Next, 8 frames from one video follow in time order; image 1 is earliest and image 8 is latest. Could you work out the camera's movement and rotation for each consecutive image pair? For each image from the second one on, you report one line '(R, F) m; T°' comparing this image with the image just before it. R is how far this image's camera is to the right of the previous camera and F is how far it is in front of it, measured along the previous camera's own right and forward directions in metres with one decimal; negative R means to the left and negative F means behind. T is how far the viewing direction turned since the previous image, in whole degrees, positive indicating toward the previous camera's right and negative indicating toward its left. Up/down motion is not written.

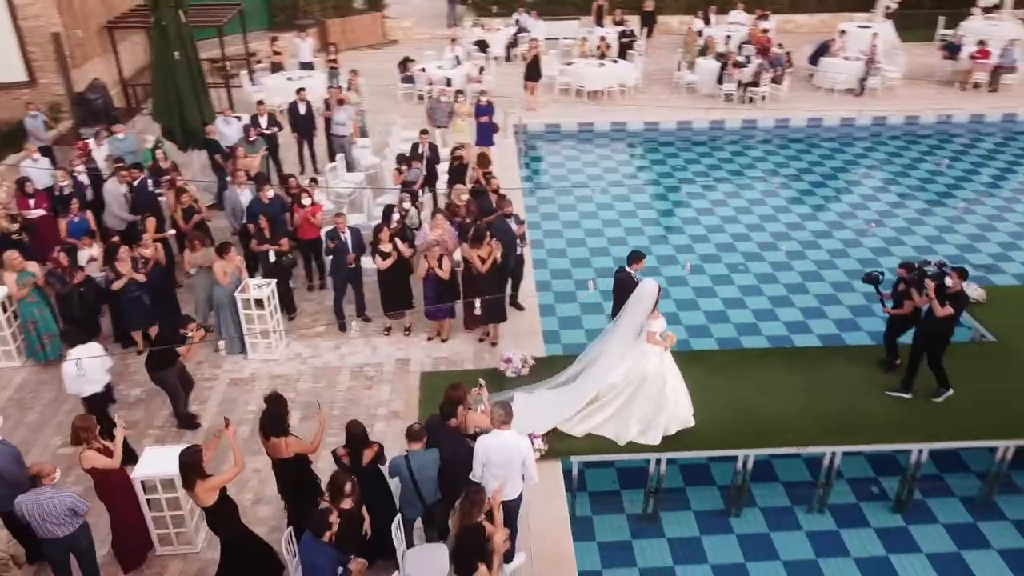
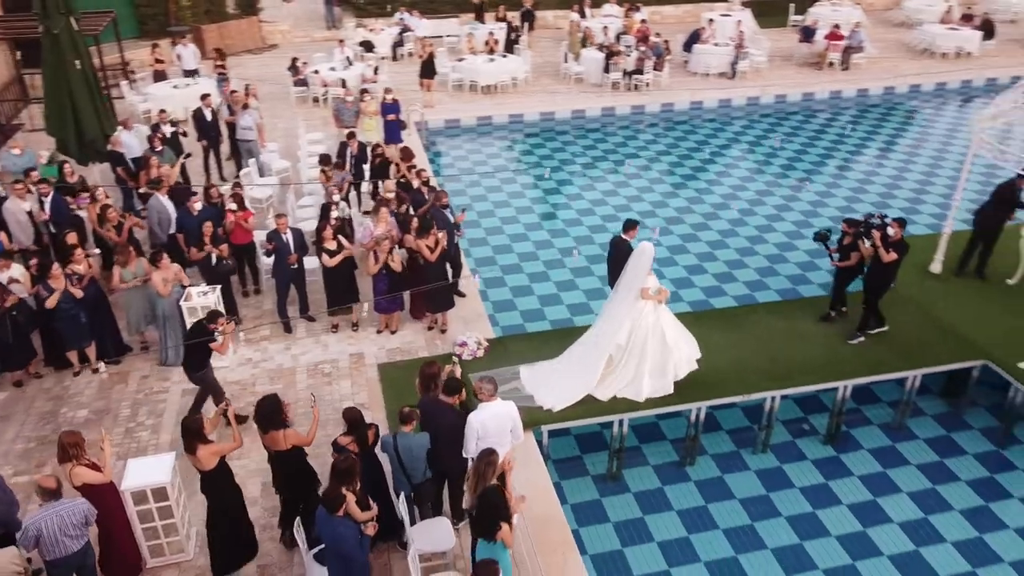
(-0.7, -0.3) m; +9°
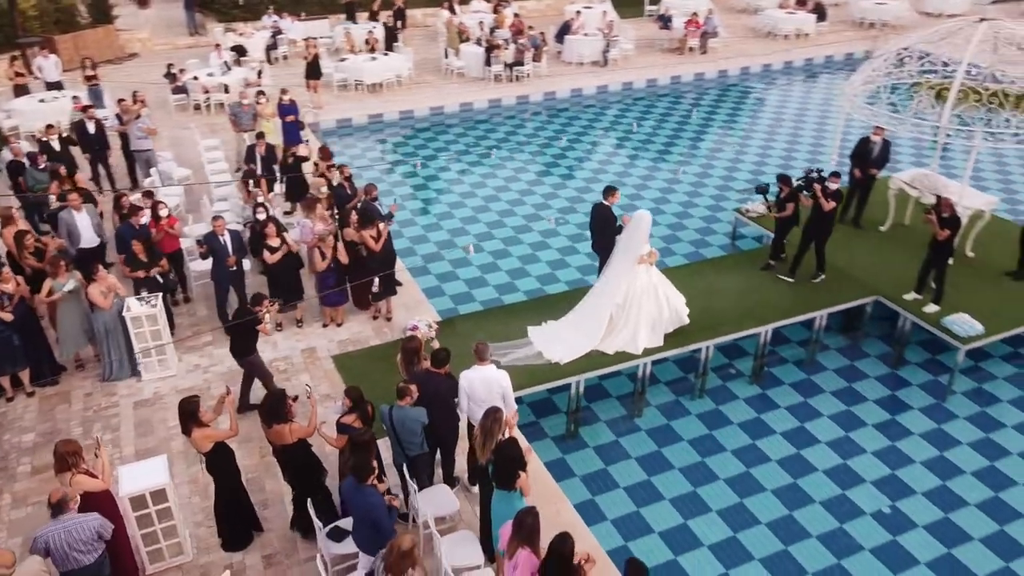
(-0.8, -0.3) m; +10°
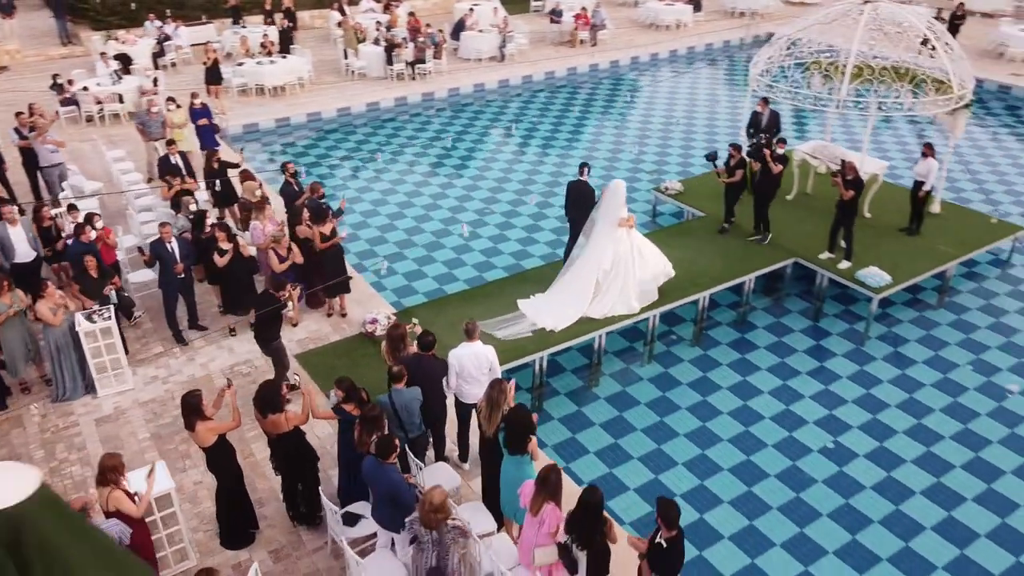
(-0.7, -0.2) m; +8°
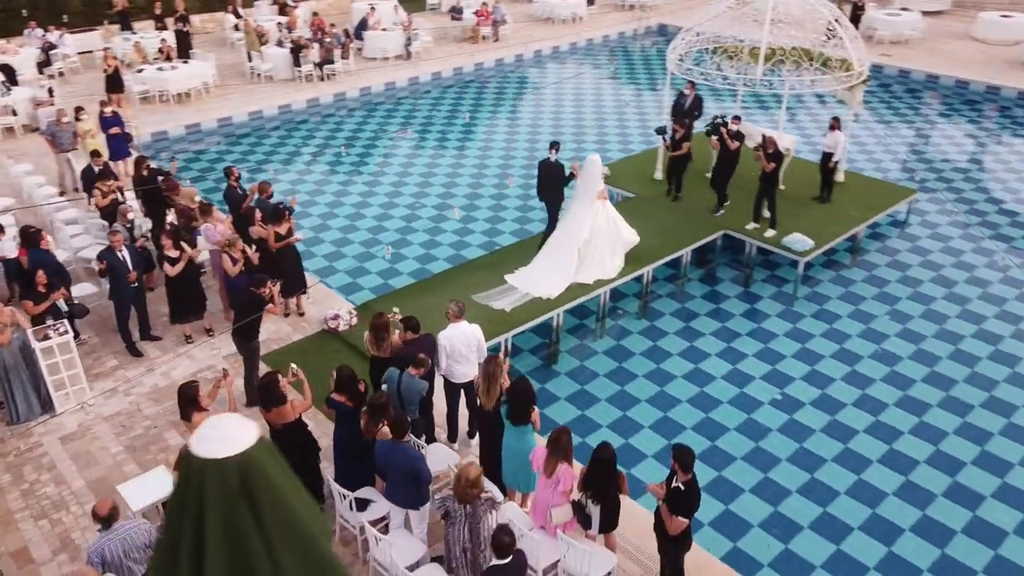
(-0.7, -0.2) m; +8°
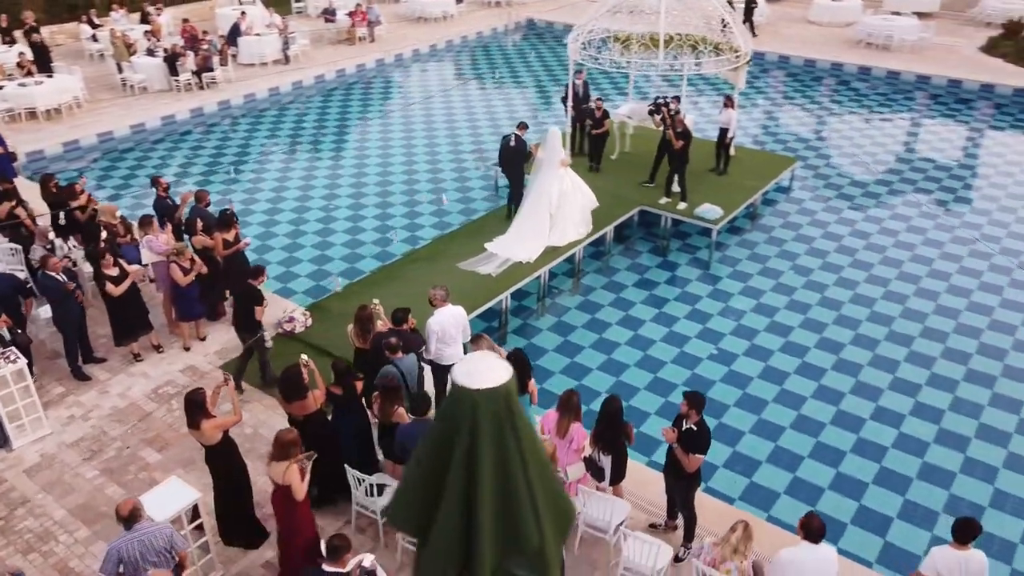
(-1.0, -0.2) m; +10°
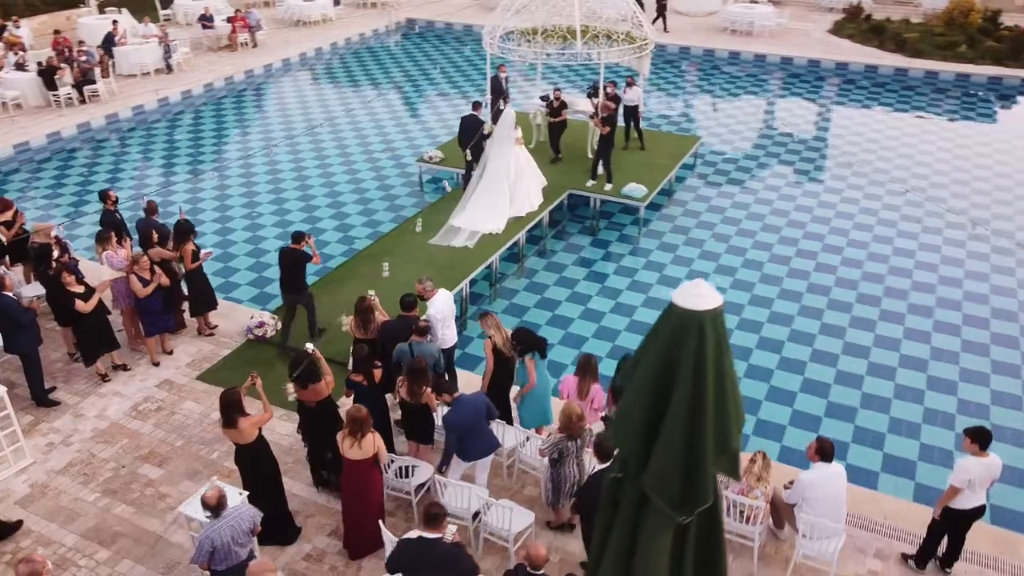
(-1.1, -0.2) m; +10°
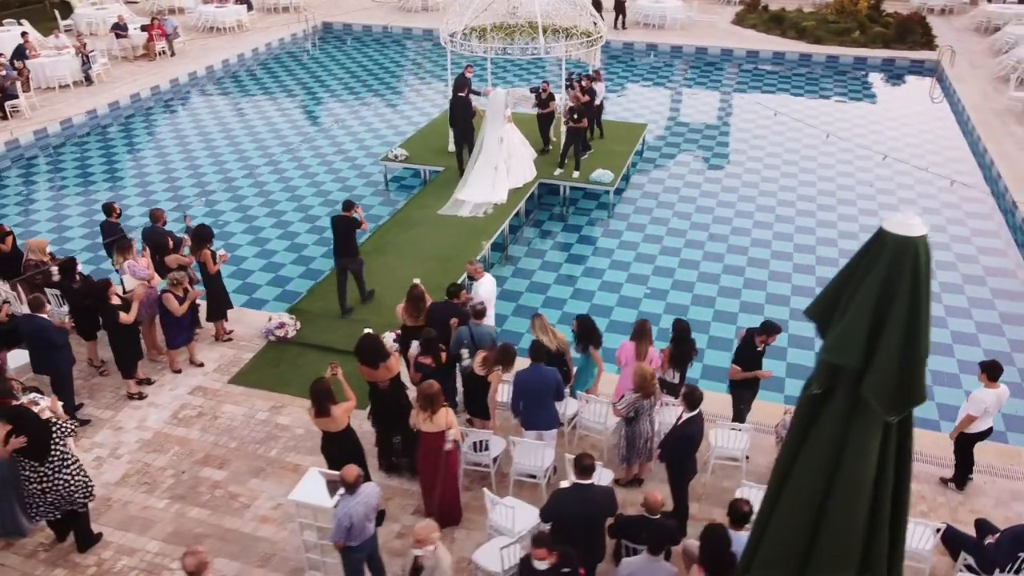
(-1.3, -0.3) m; +8°
